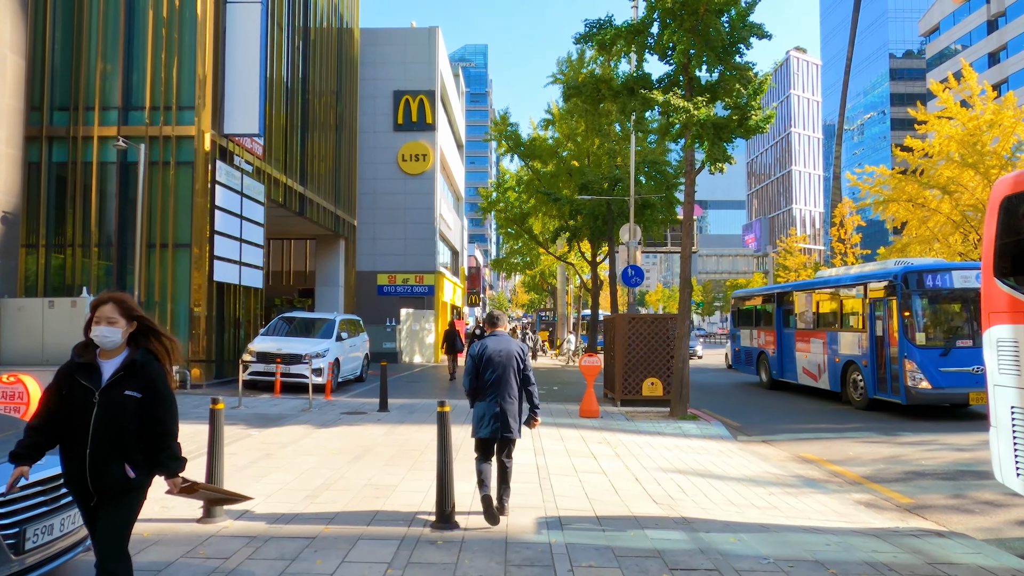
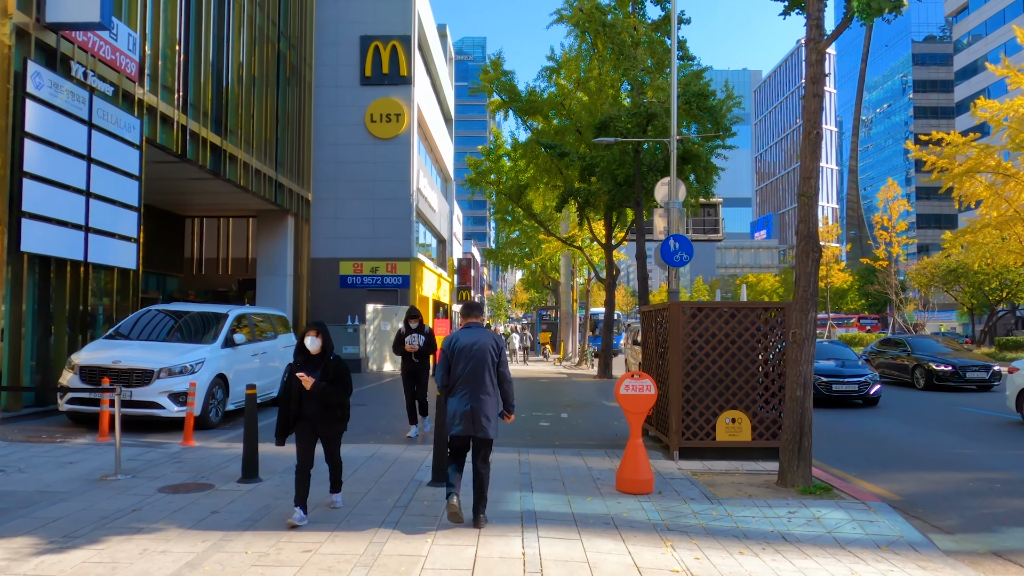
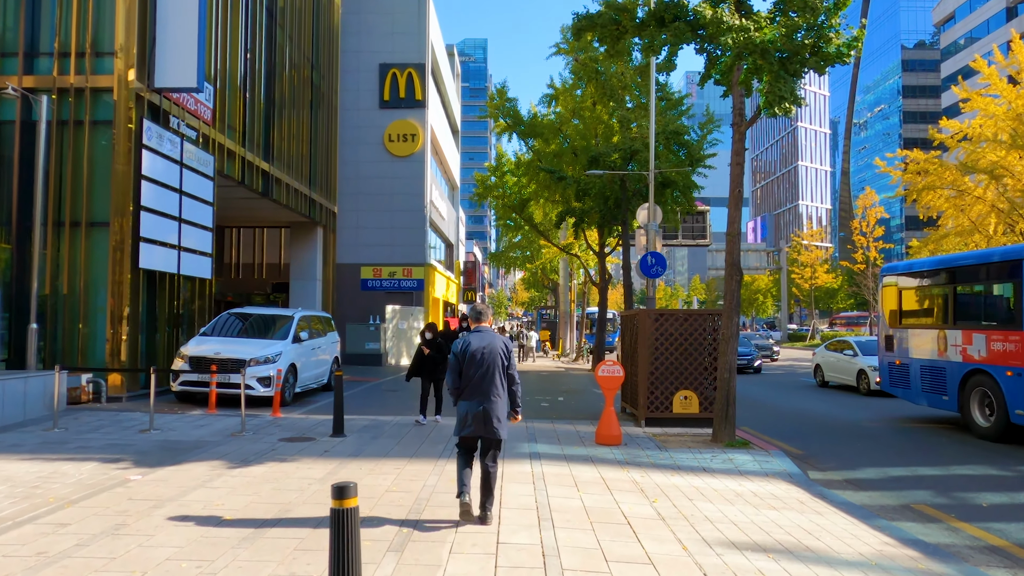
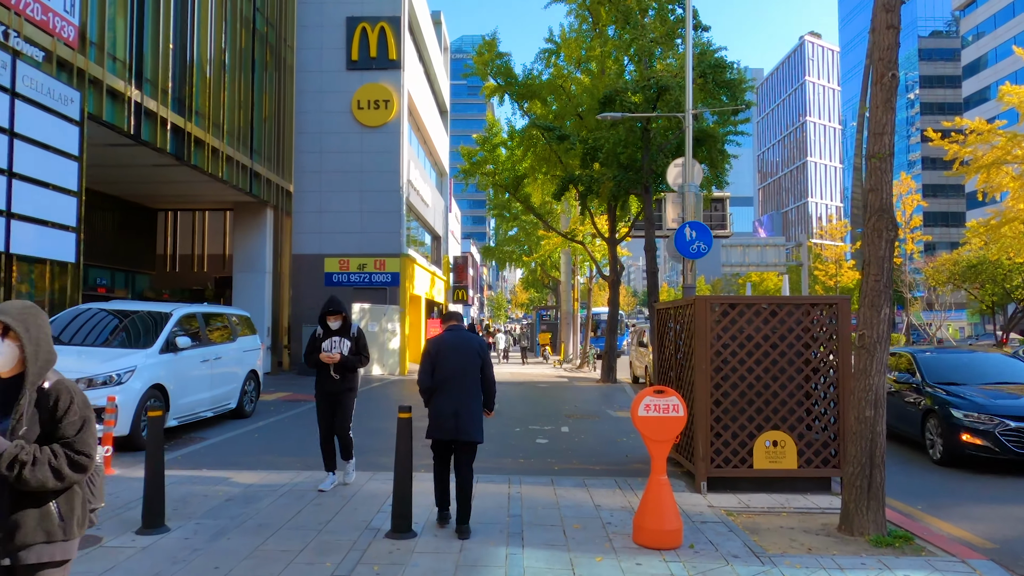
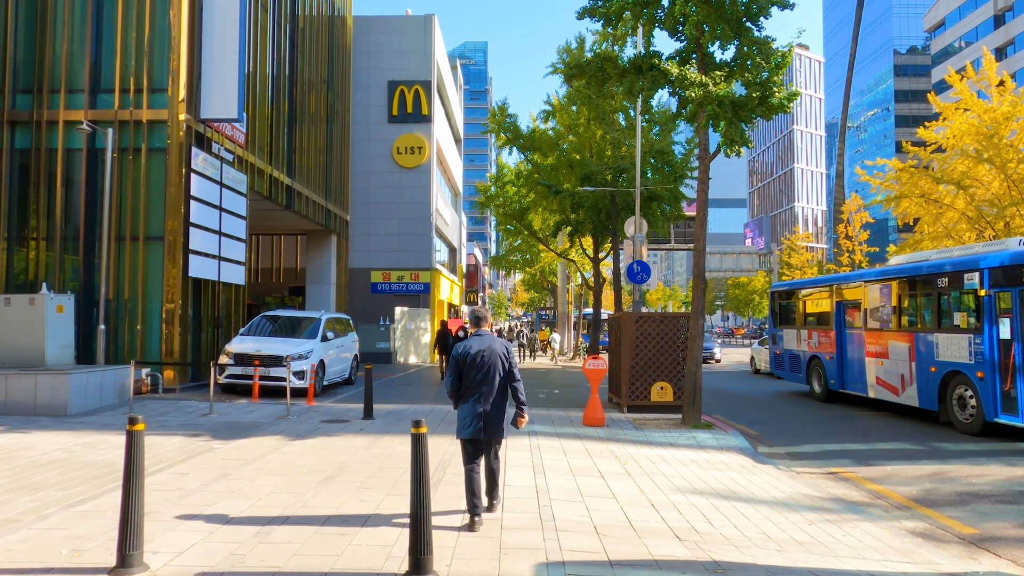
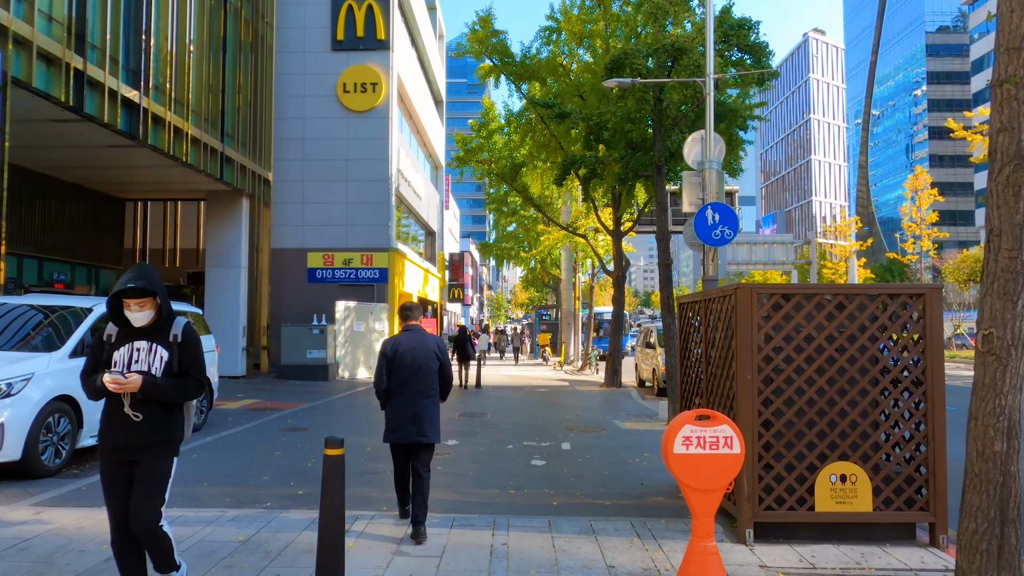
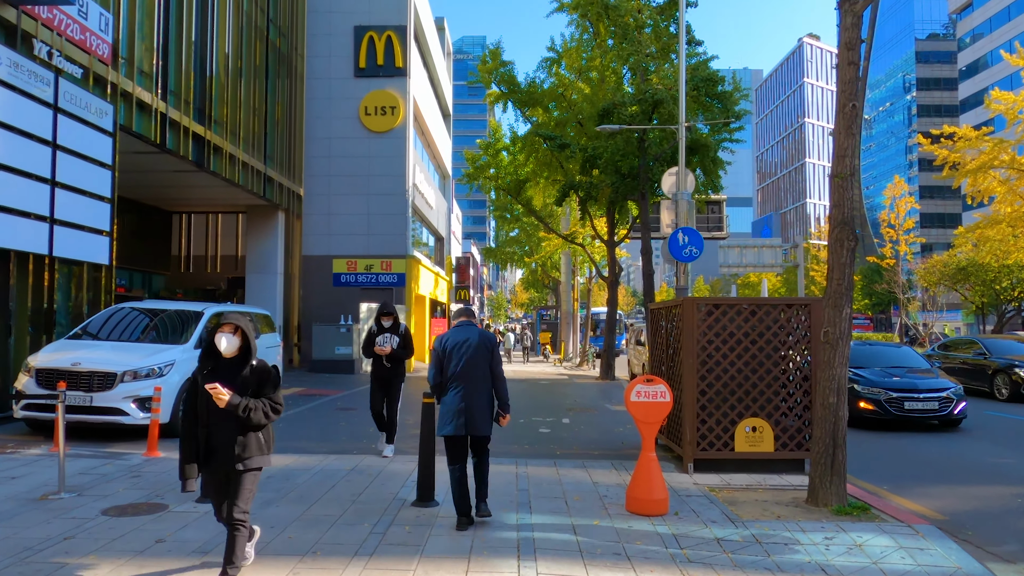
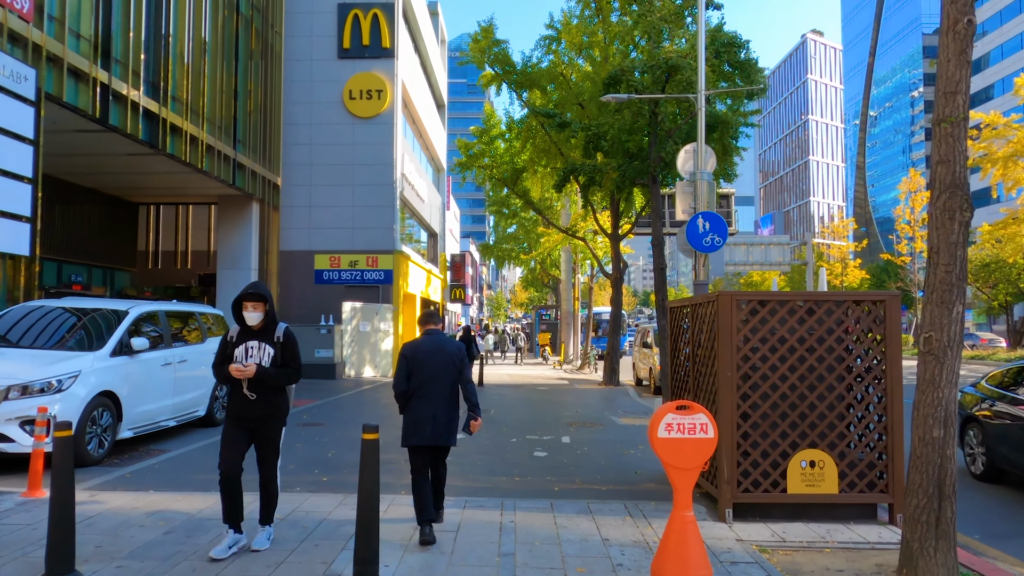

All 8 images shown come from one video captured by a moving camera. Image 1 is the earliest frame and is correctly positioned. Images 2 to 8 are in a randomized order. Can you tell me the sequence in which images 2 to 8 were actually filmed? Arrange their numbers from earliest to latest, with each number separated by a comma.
5, 3, 2, 7, 4, 8, 6
